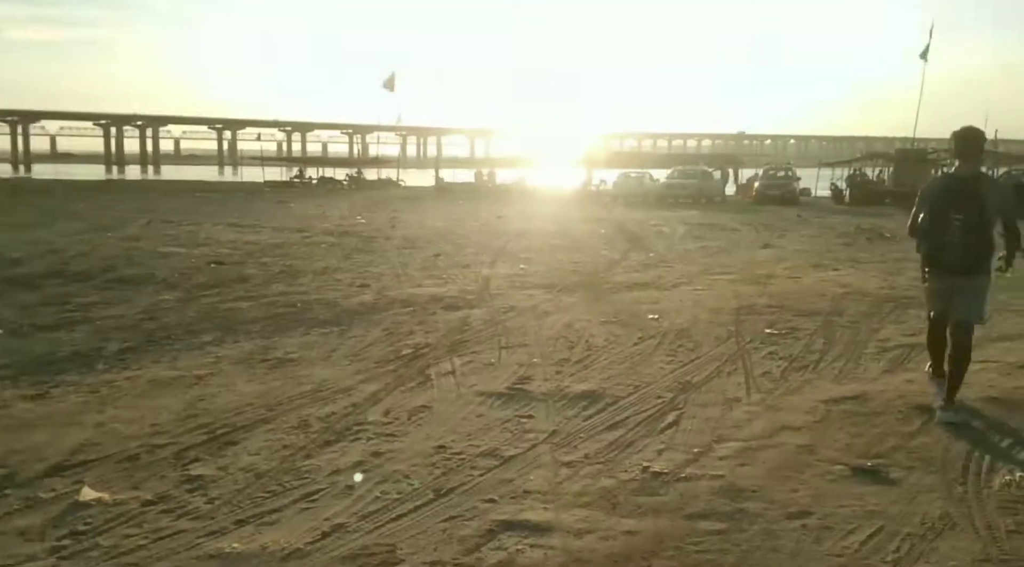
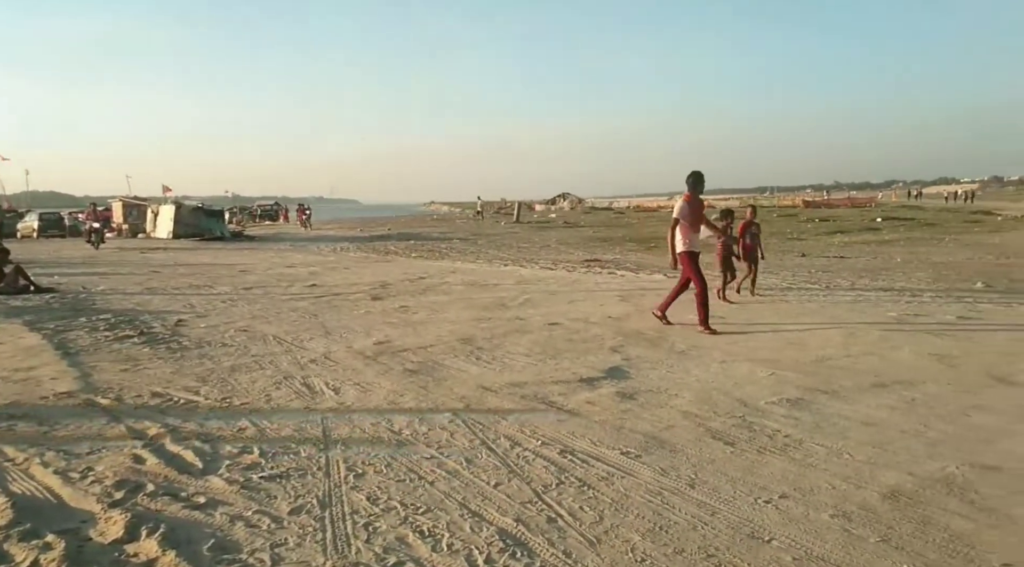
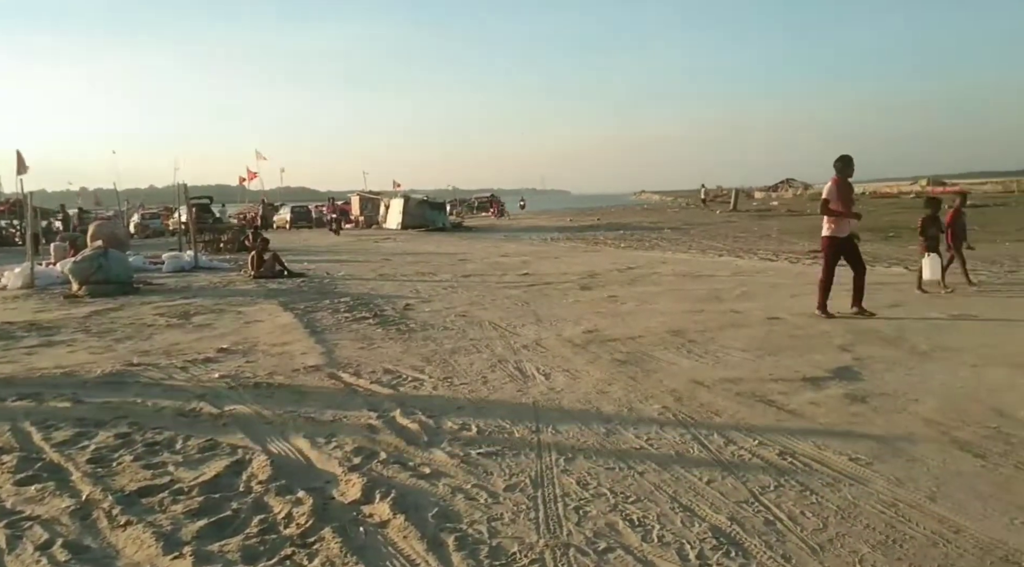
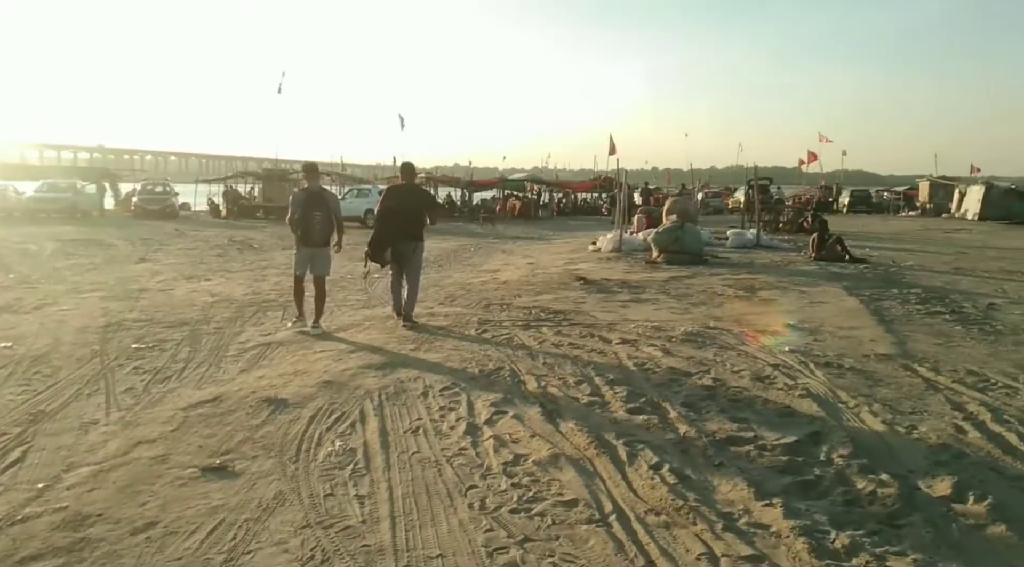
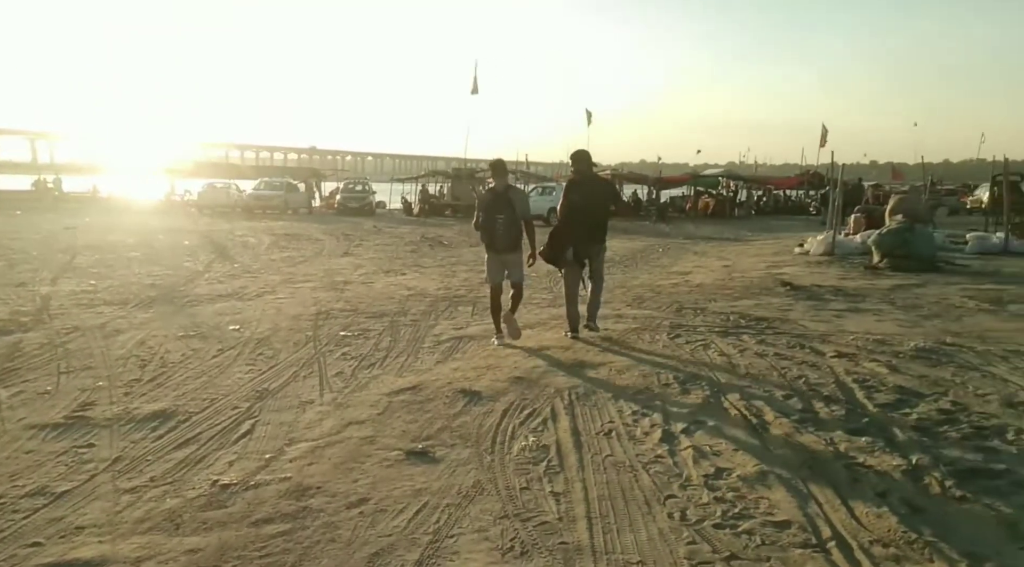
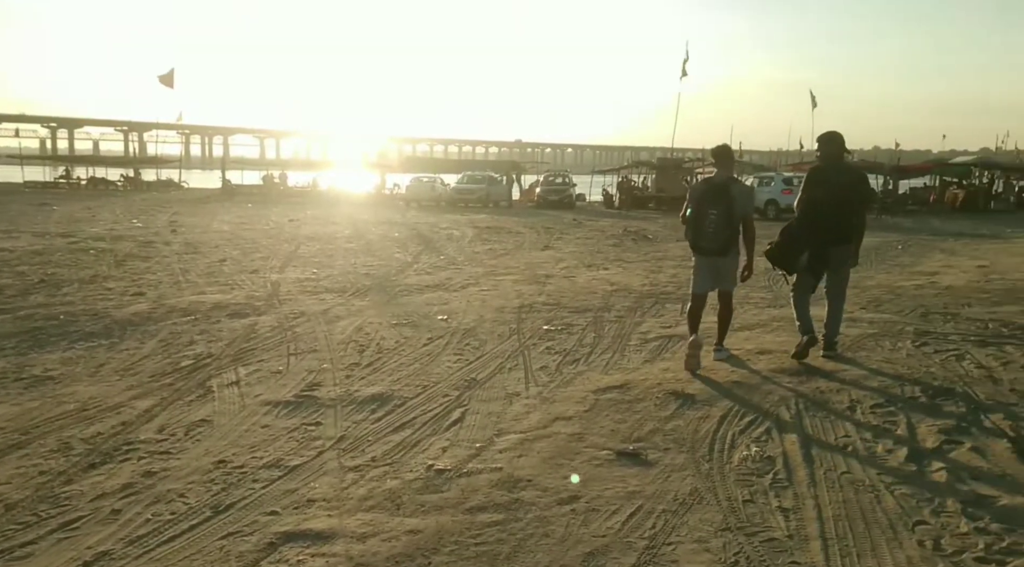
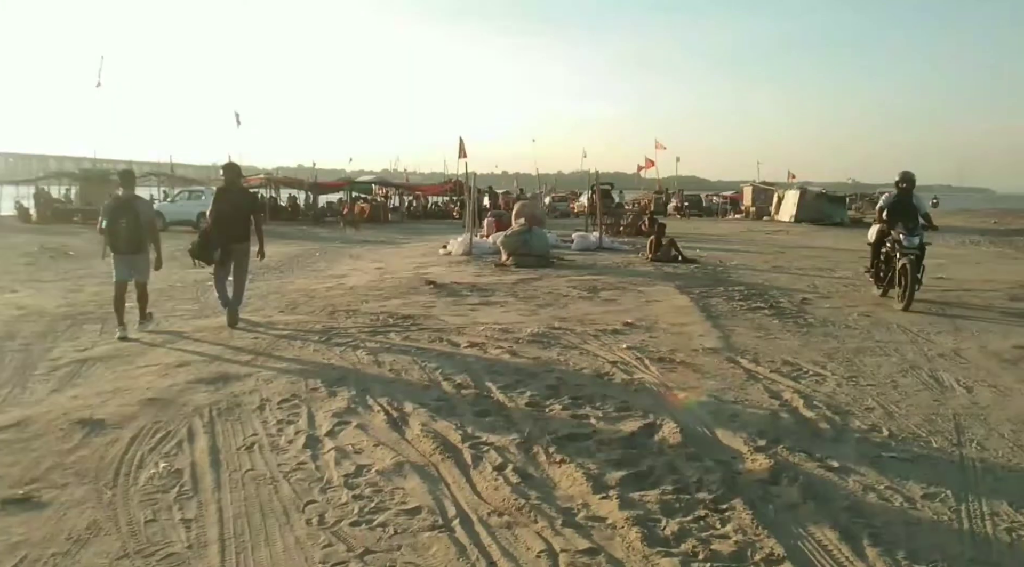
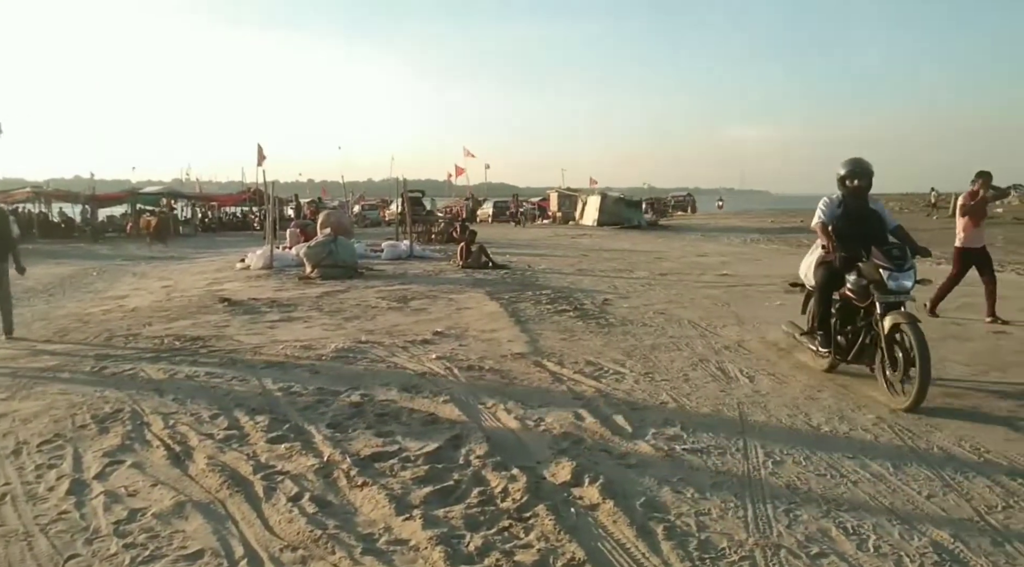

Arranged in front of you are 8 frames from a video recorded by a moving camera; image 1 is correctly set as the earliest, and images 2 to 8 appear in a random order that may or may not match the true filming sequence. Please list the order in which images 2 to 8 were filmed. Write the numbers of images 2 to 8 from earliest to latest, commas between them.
6, 5, 4, 7, 8, 3, 2
